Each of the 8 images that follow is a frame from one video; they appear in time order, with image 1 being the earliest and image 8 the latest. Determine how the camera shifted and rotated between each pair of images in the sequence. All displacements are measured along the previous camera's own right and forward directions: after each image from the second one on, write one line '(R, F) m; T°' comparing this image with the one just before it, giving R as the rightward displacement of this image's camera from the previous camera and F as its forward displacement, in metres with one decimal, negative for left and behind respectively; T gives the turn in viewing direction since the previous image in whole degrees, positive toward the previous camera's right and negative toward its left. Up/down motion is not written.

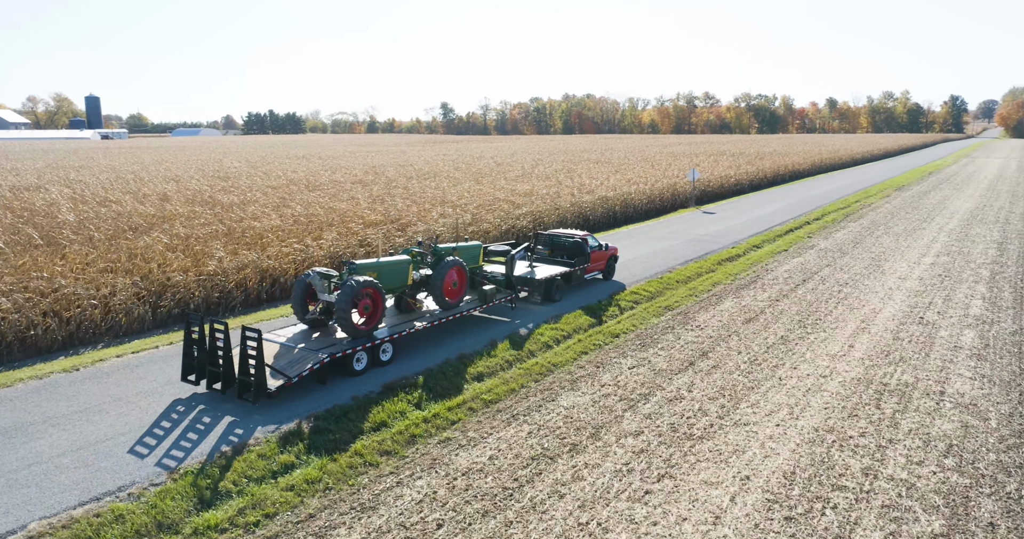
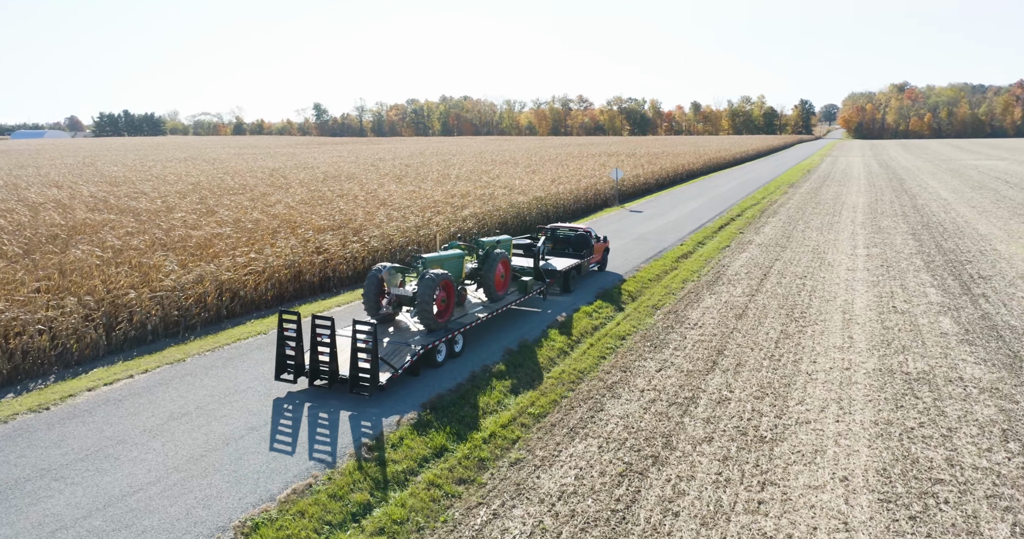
(-1.6, +0.6) m; +8°
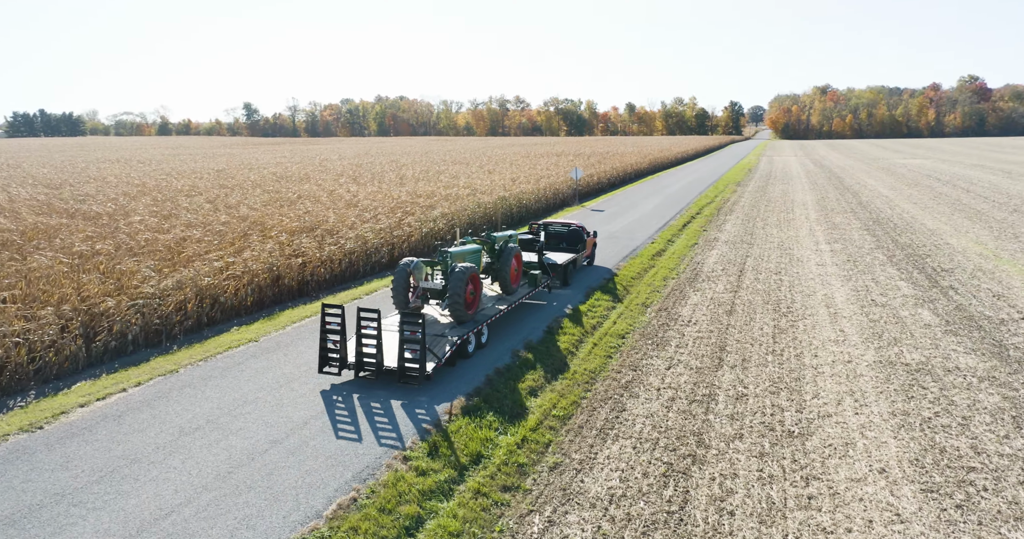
(-0.8, +0.2) m; +4°
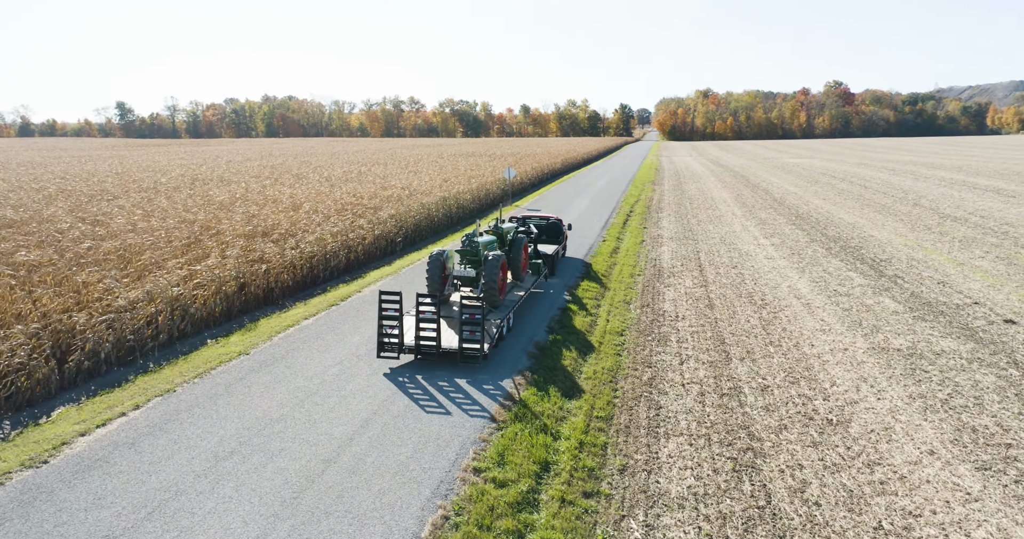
(-1.4, +0.3) m; +7°
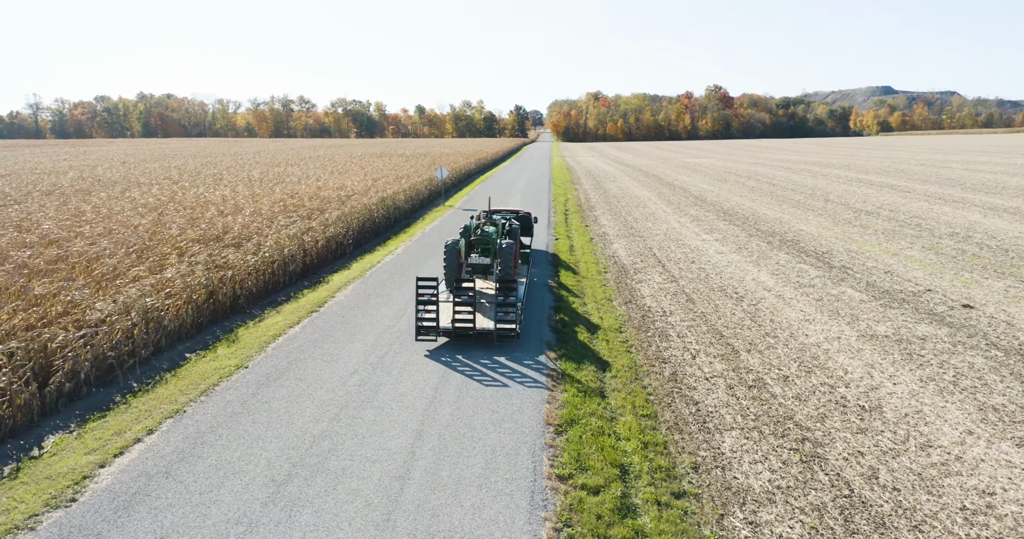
(-1.4, +0.3) m; +7°
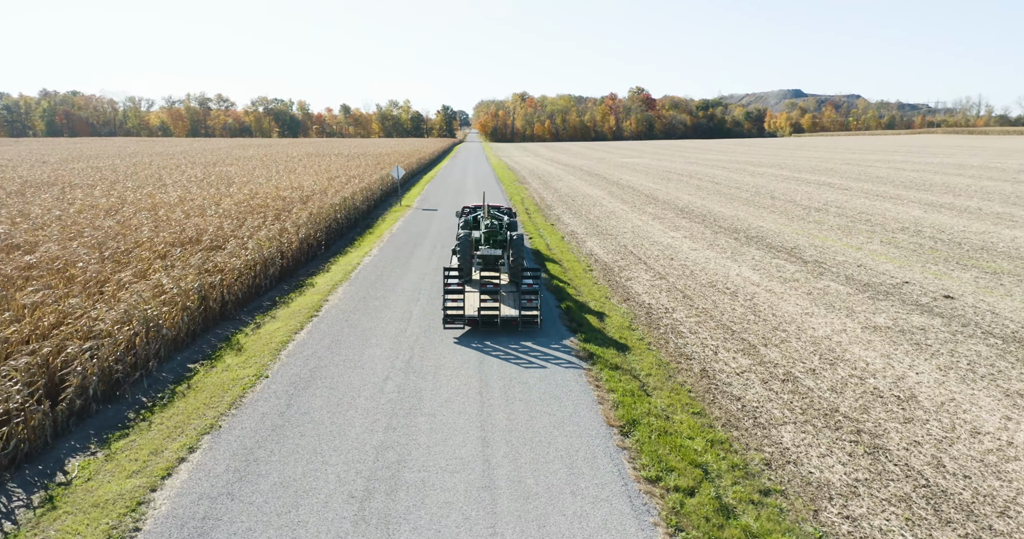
(-1.2, +0.2) m; +5°
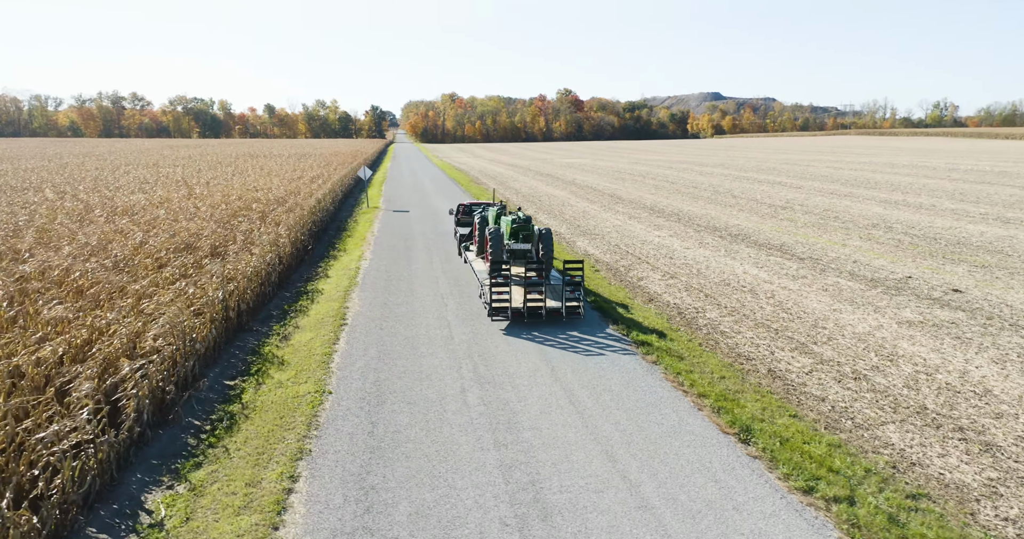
(-1.6, +0.4) m; +5°
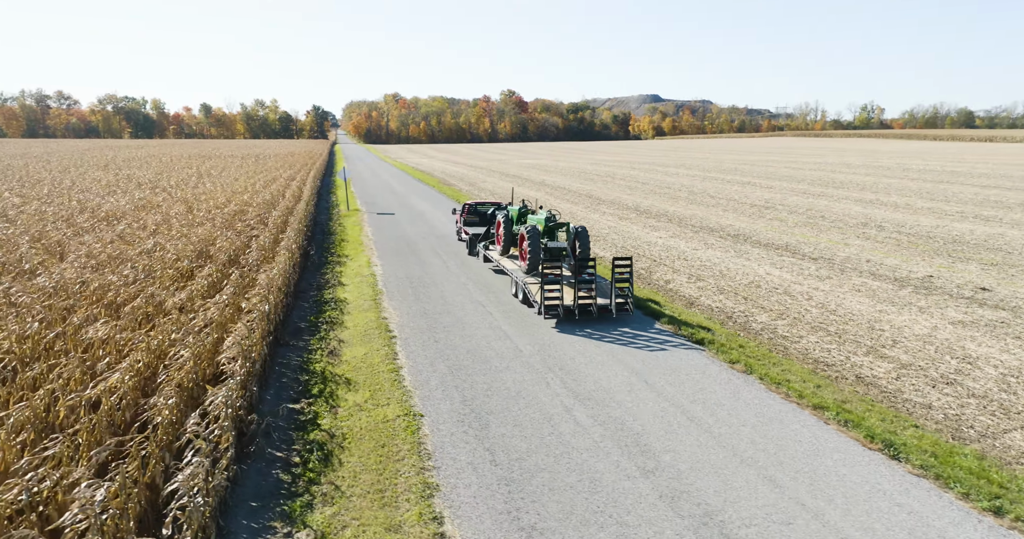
(-1.7, +0.6) m; +4°
